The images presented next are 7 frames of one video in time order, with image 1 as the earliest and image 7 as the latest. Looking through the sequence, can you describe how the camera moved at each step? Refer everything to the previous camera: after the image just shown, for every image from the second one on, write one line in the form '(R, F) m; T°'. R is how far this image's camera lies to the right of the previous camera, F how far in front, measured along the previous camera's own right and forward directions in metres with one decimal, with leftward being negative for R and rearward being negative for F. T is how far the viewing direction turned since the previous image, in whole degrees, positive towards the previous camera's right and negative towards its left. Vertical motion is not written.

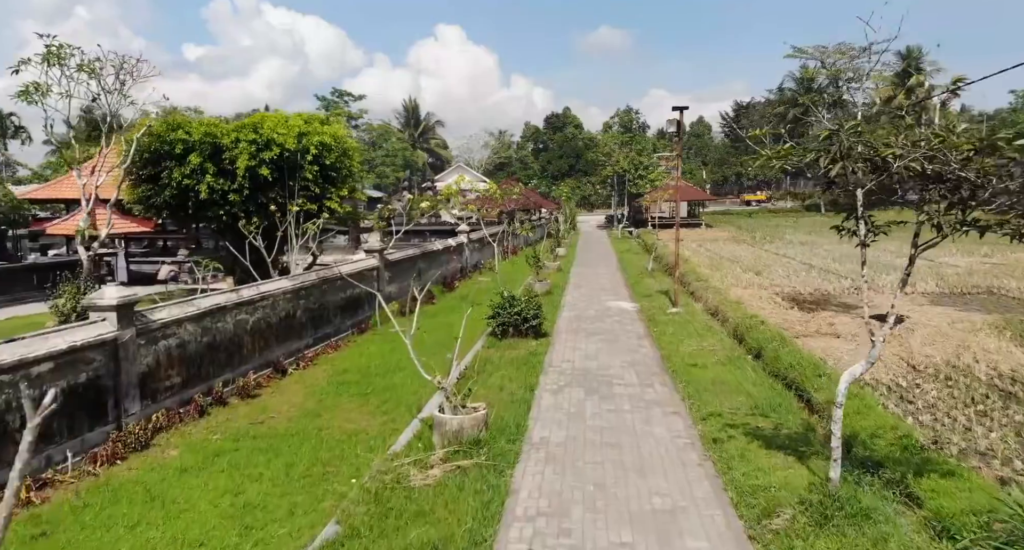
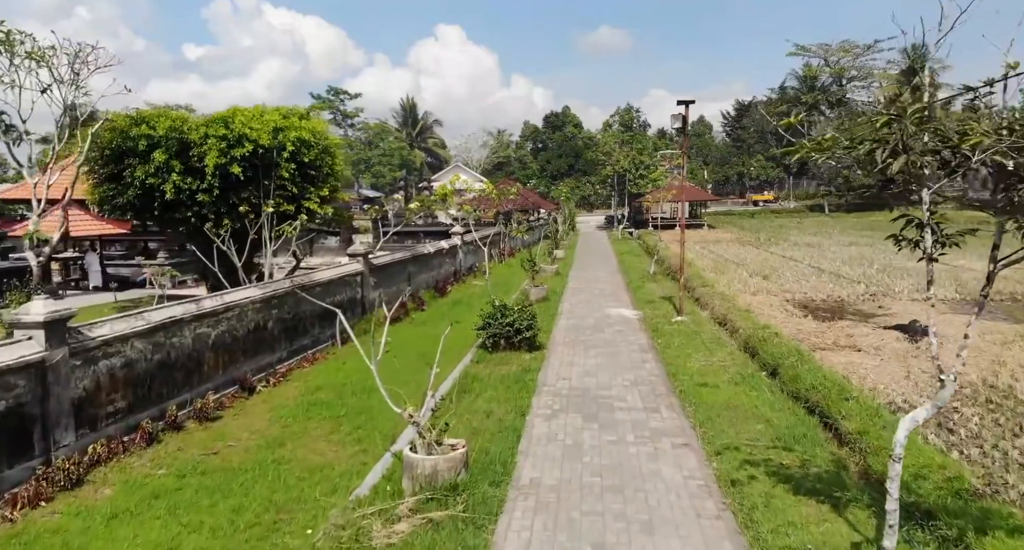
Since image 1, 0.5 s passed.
(+0.1, +0.9) m; 0°
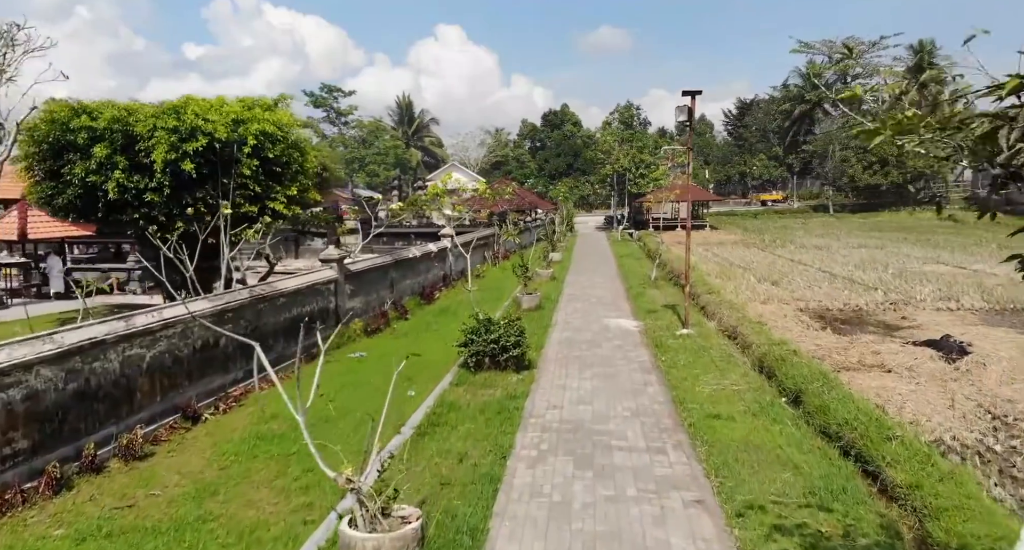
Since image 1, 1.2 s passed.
(+0.2, +1.1) m; 0°
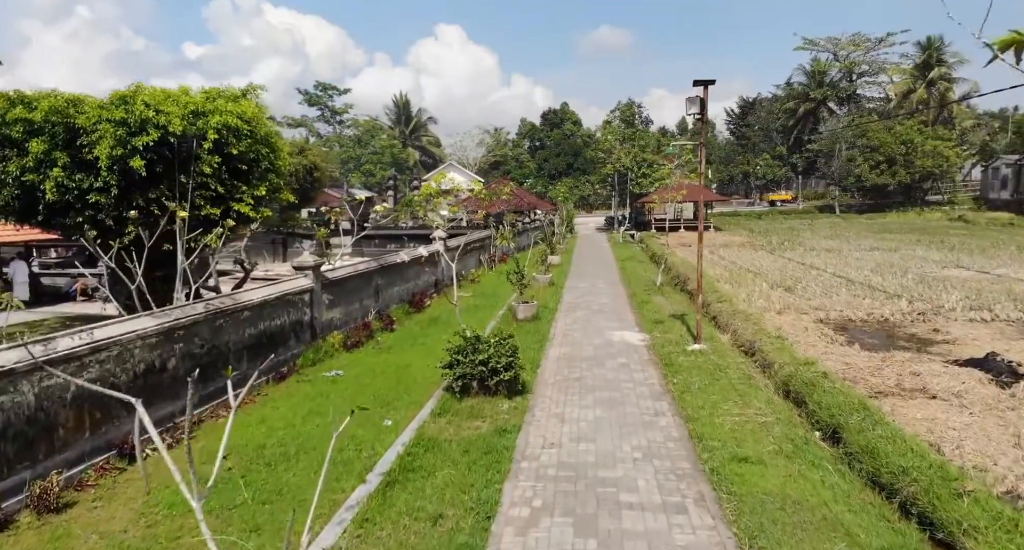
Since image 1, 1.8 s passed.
(+0.1, +1.1) m; 0°
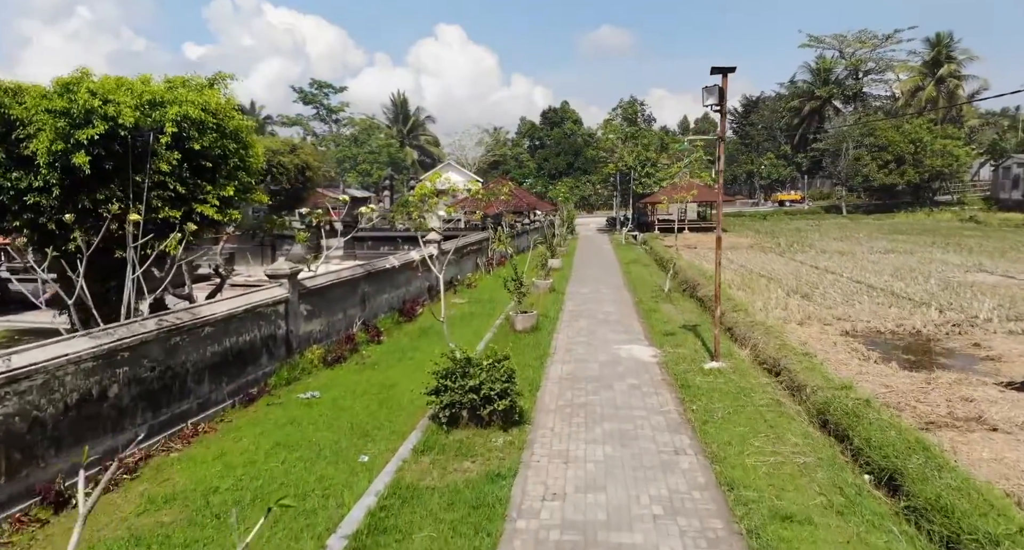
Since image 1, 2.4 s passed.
(0.0, +1.0) m; 0°
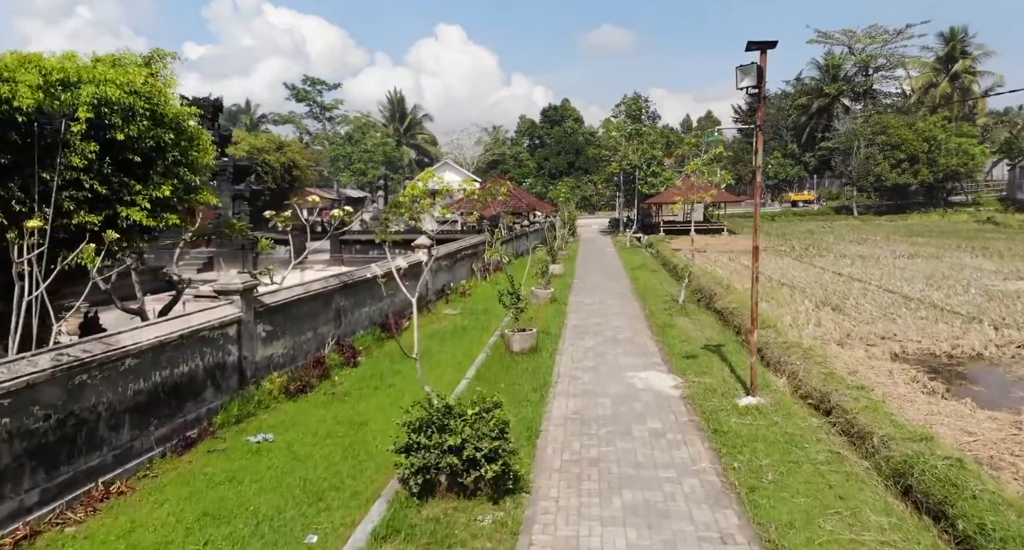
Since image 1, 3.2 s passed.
(+0.1, +1.5) m; 0°
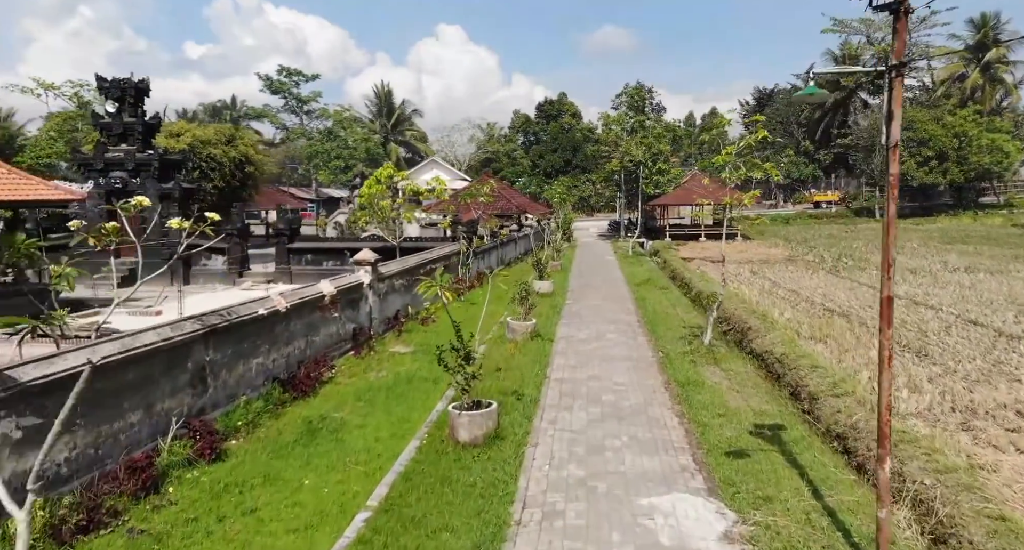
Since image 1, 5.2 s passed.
(+0.5, +3.5) m; 0°
